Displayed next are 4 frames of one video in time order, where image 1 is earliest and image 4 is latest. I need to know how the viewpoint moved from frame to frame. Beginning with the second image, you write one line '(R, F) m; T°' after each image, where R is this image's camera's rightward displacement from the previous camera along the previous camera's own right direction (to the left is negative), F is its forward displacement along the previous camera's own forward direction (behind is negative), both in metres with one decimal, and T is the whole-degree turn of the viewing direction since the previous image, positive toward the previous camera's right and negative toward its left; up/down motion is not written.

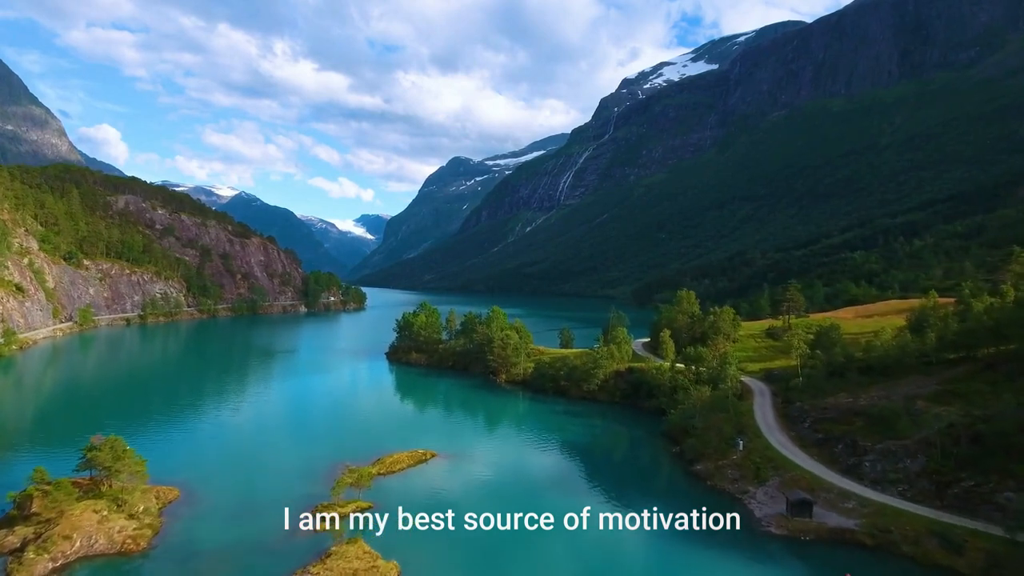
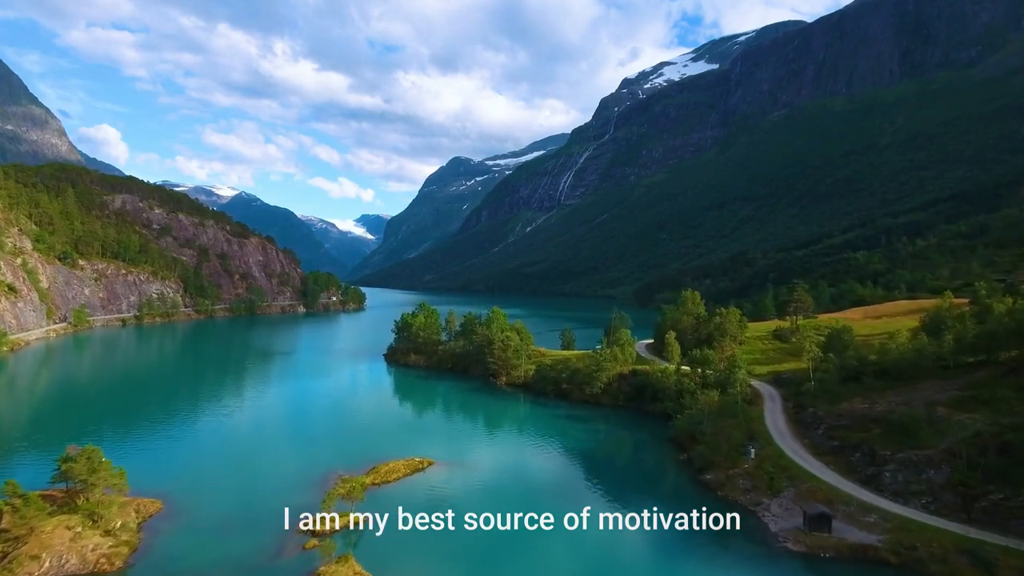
(0.0, +1.4) m; 0°
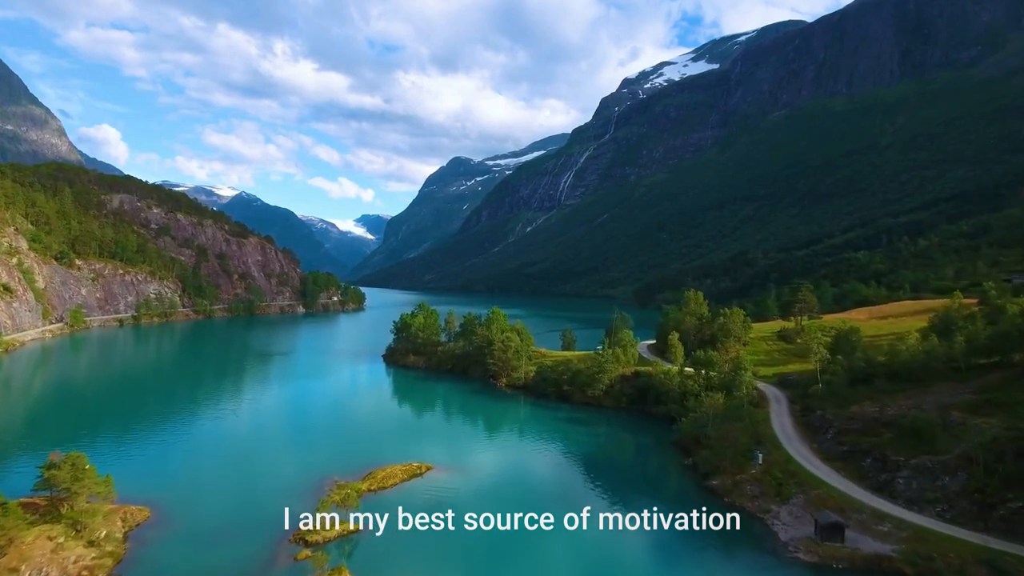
(0.0, +0.8) m; 0°
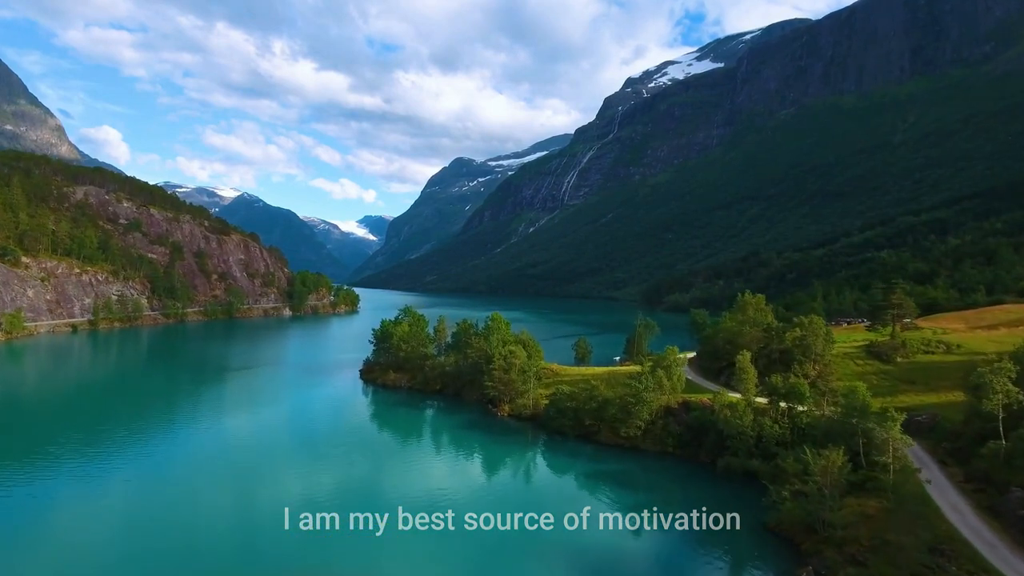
(-0.2, +12.5) m; 0°
